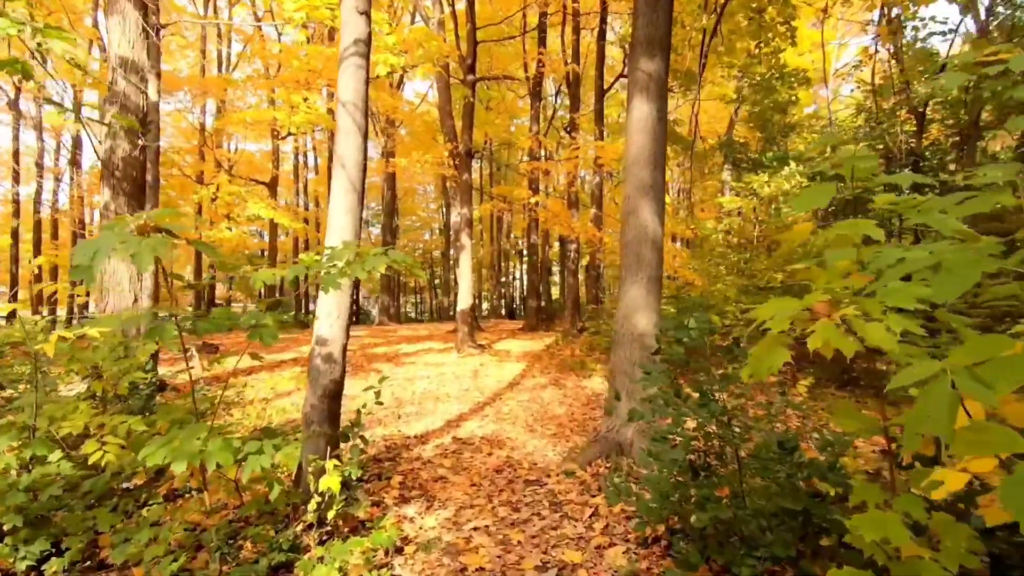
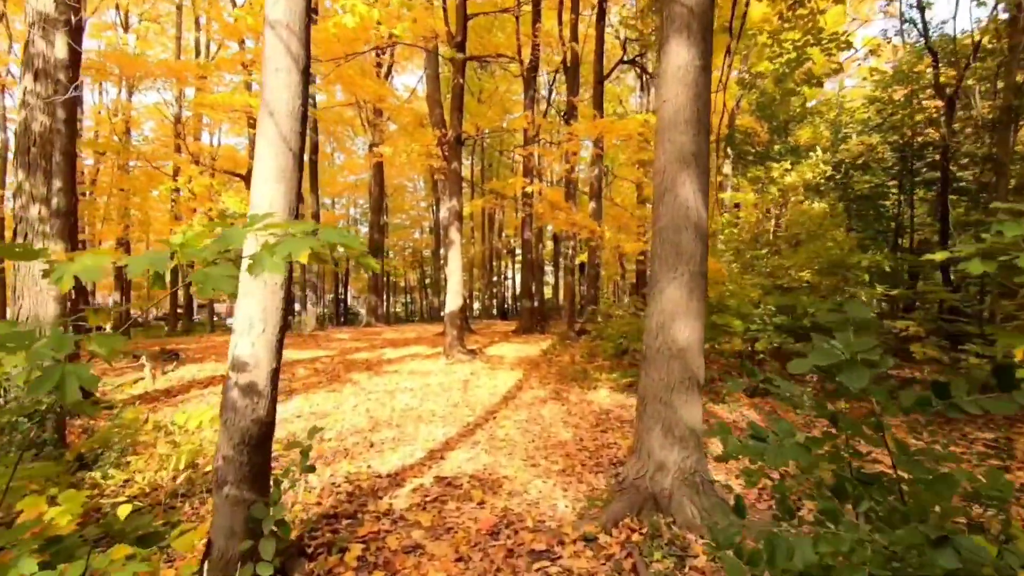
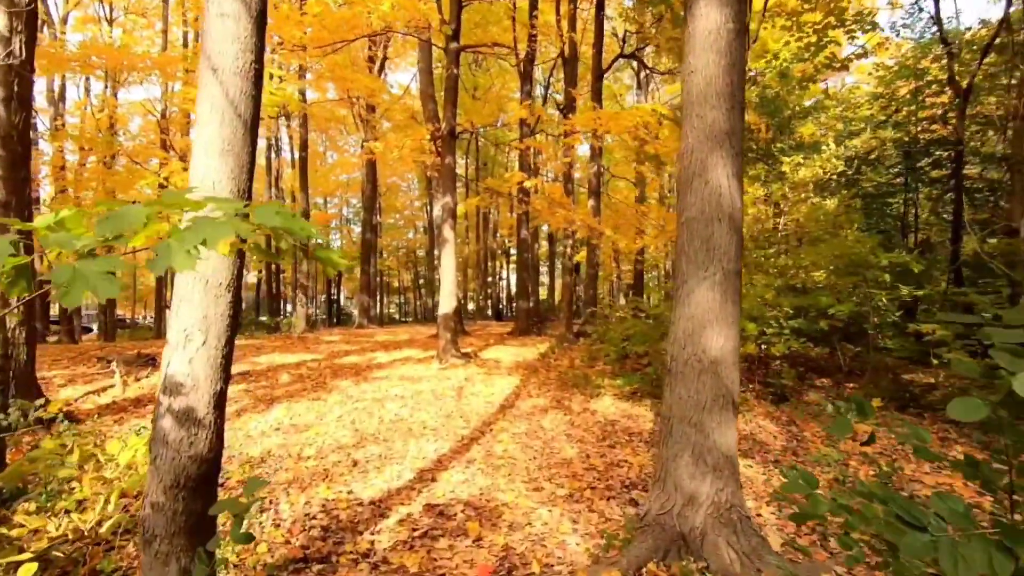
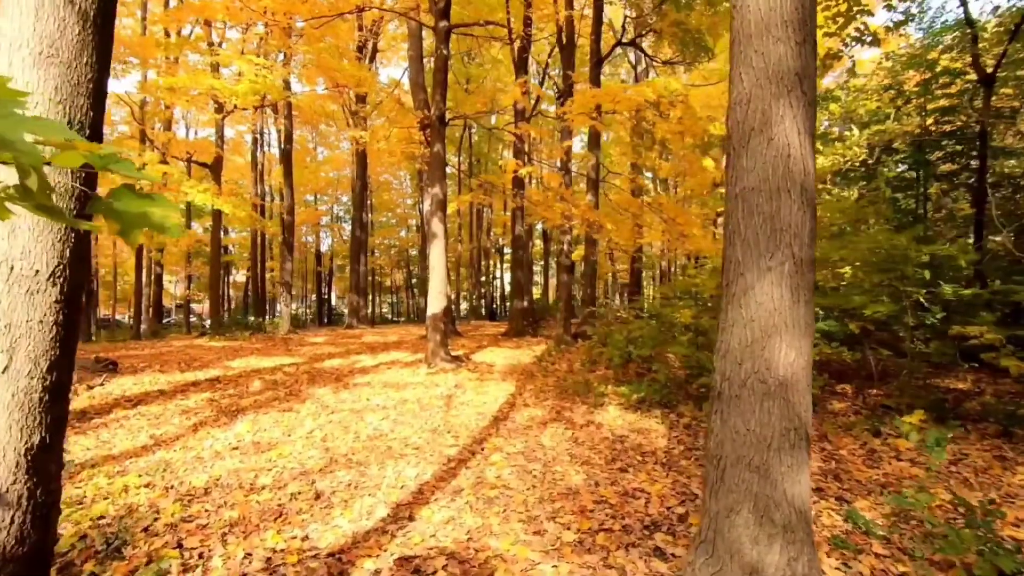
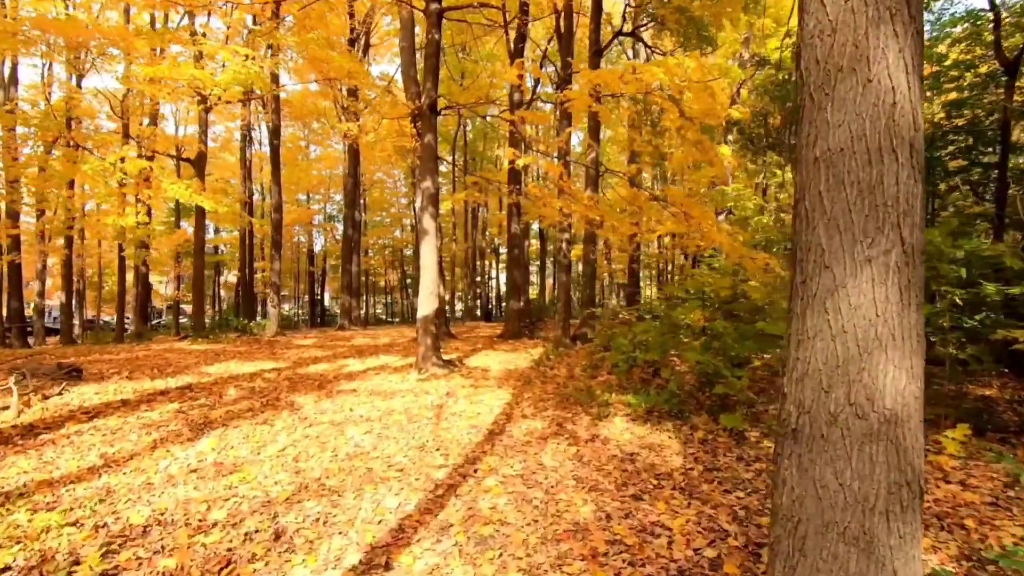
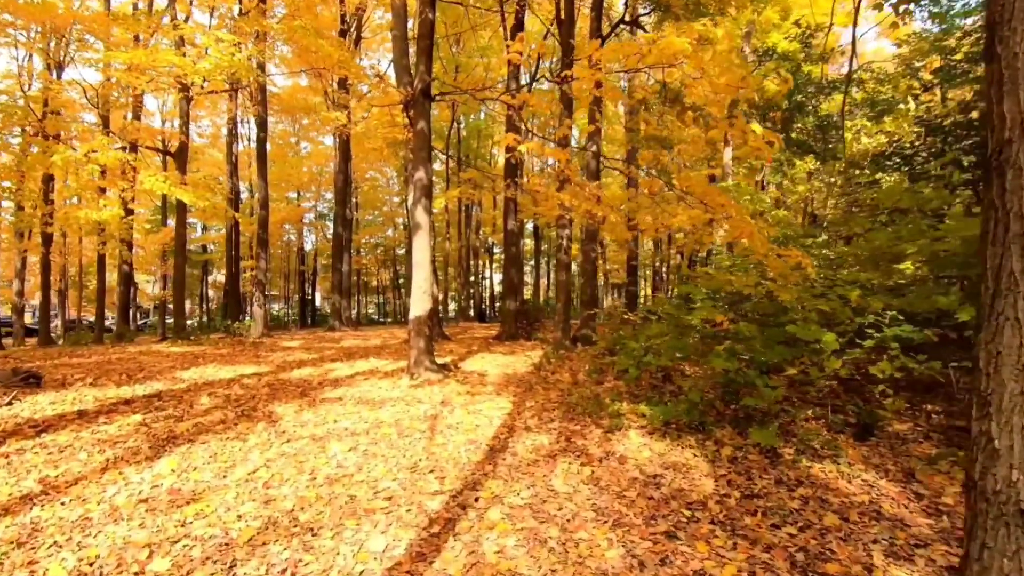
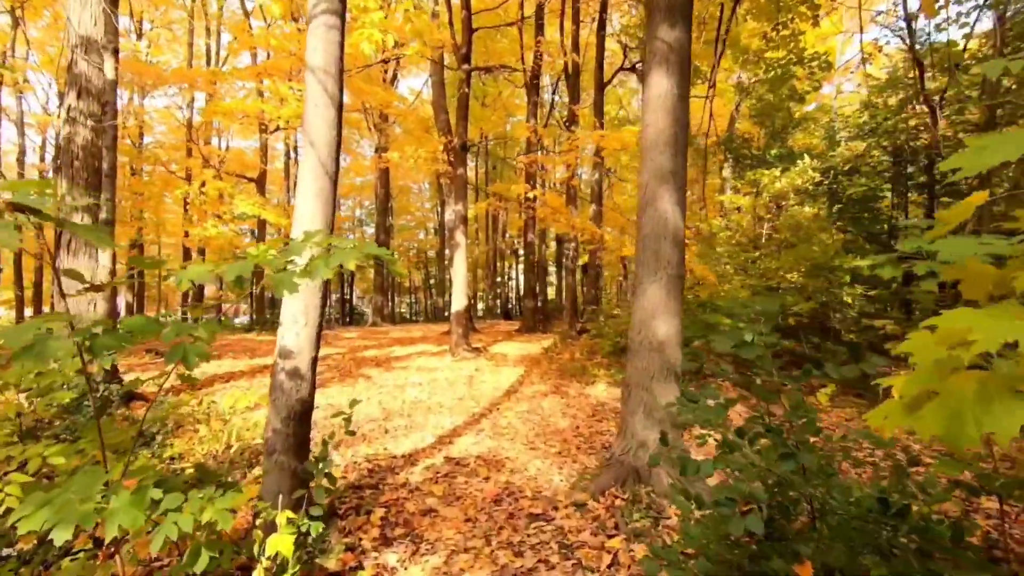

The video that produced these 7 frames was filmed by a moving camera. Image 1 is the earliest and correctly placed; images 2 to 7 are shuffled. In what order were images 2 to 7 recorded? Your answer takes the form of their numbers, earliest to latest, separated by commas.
7, 2, 3, 4, 5, 6
